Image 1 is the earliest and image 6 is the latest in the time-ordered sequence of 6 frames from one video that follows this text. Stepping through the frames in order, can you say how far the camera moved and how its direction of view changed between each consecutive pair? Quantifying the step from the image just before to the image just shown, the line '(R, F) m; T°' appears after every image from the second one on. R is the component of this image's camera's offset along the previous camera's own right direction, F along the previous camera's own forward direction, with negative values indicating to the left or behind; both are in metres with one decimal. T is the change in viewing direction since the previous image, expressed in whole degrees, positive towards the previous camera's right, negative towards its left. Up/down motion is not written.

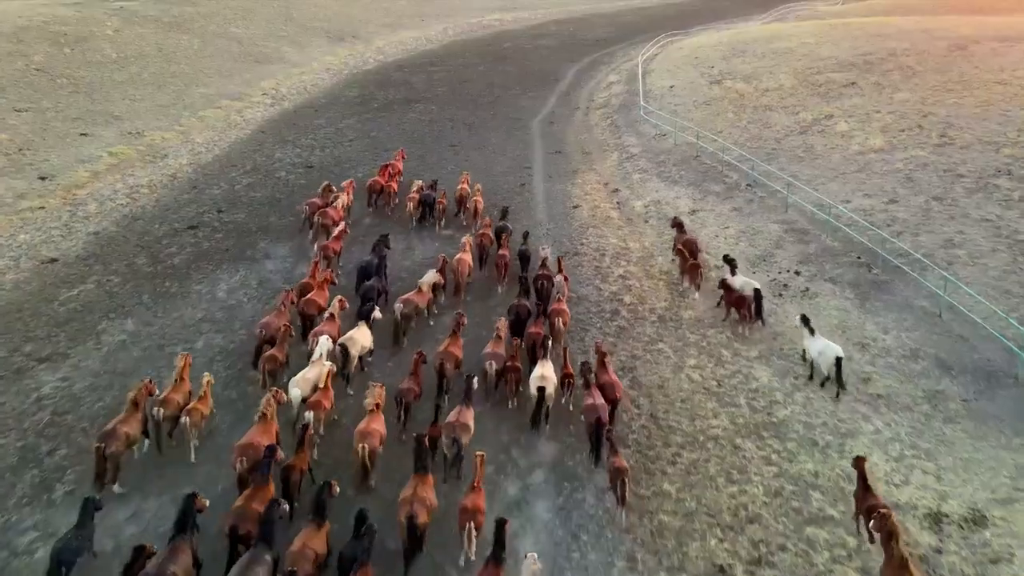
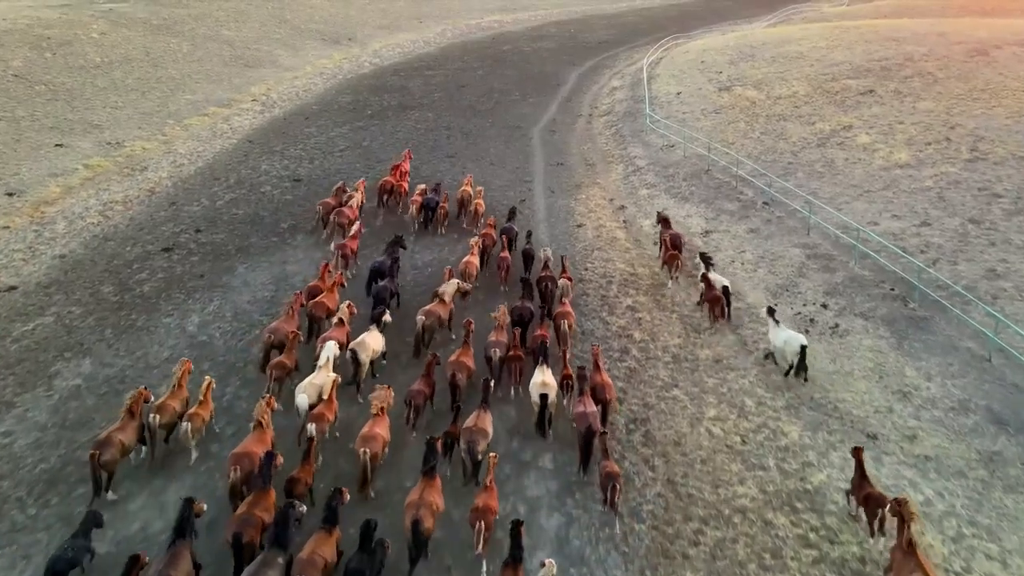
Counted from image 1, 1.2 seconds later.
(0.0, +1.4) m; 0°
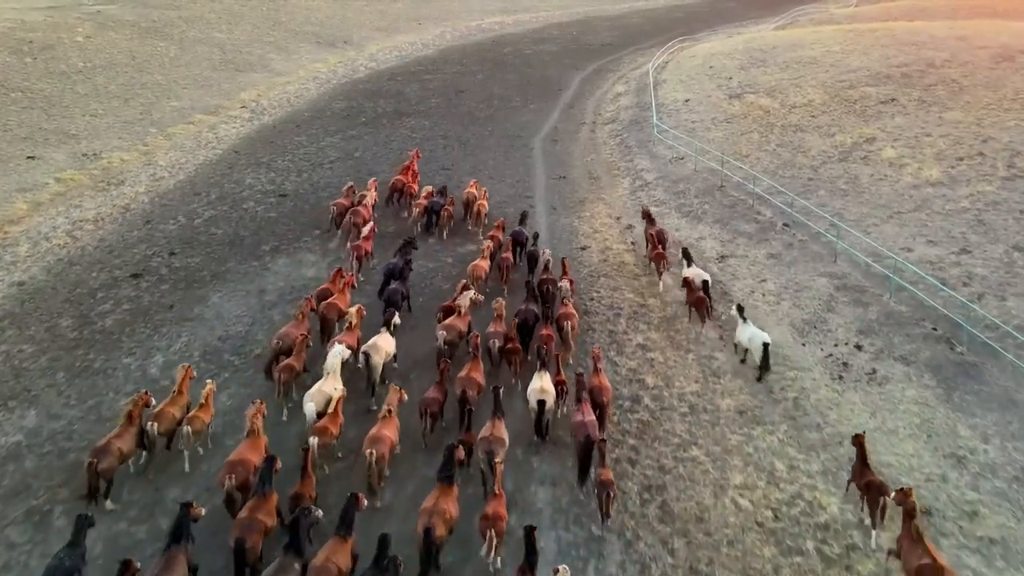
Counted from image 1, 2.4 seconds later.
(0.0, +1.5) m; 0°
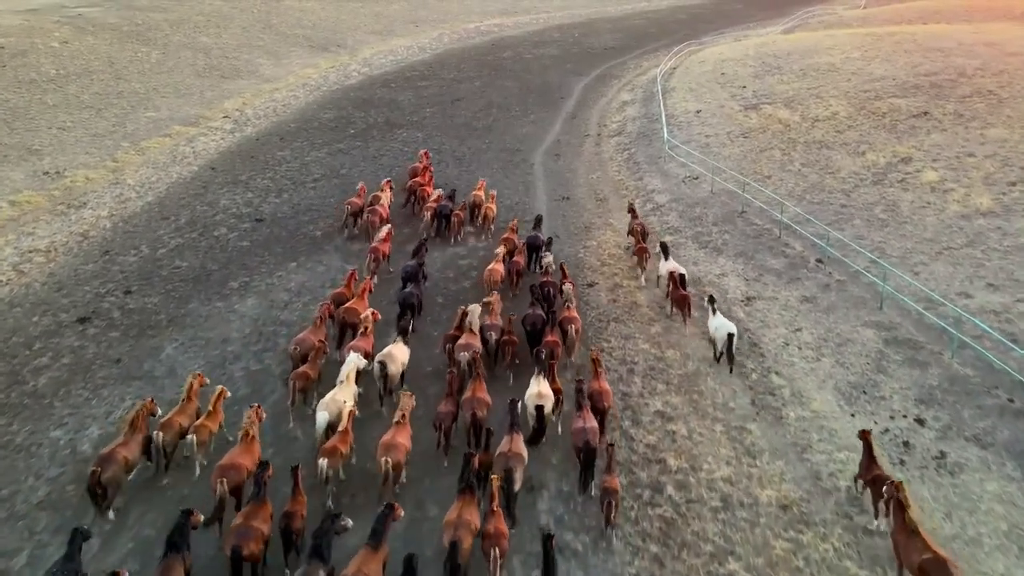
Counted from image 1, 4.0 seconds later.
(0.0, +2.0) m; 0°
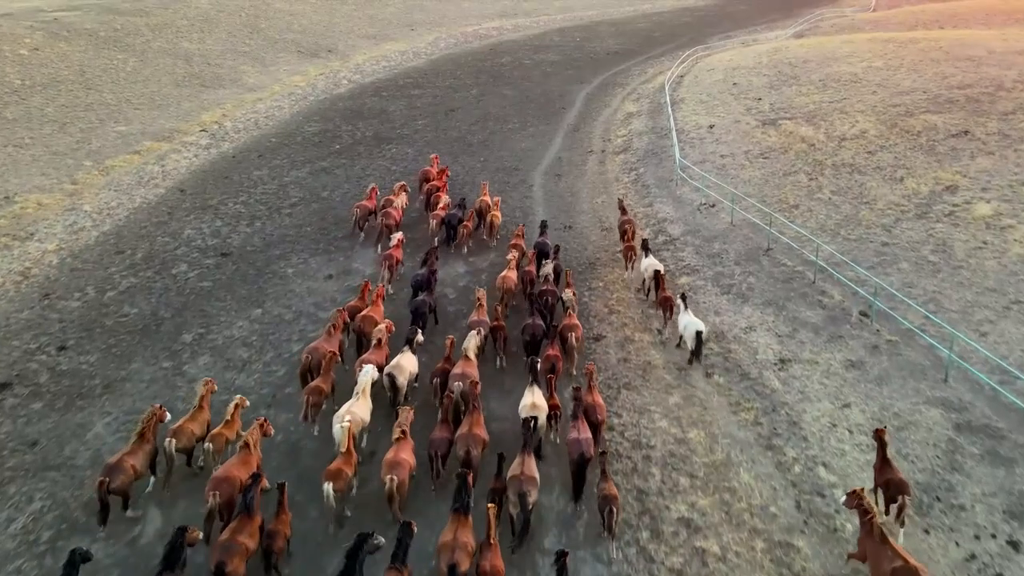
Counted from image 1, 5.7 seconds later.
(+0.1, +2.2) m; 0°
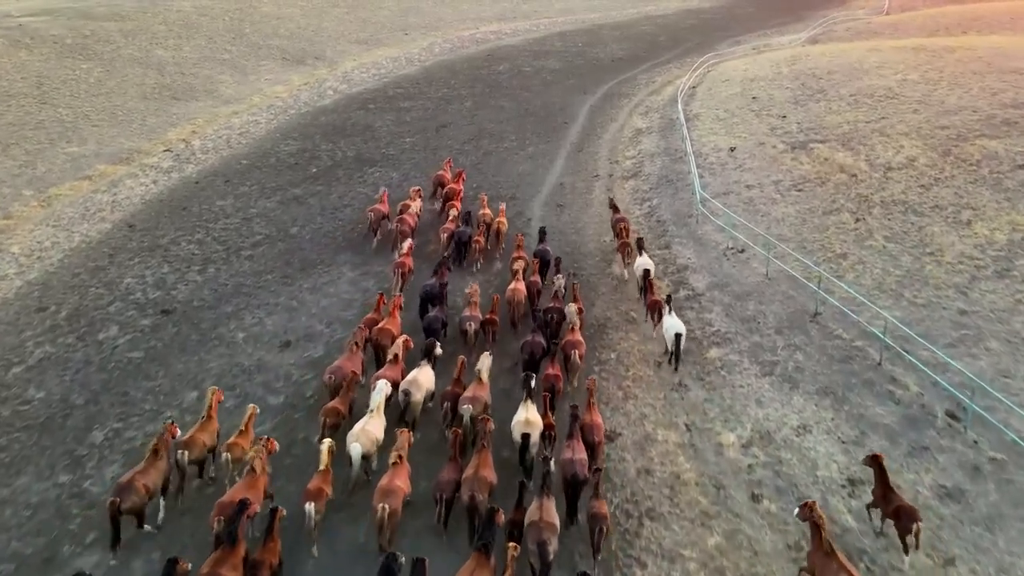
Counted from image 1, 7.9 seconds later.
(+0.1, +2.9) m; 0°
